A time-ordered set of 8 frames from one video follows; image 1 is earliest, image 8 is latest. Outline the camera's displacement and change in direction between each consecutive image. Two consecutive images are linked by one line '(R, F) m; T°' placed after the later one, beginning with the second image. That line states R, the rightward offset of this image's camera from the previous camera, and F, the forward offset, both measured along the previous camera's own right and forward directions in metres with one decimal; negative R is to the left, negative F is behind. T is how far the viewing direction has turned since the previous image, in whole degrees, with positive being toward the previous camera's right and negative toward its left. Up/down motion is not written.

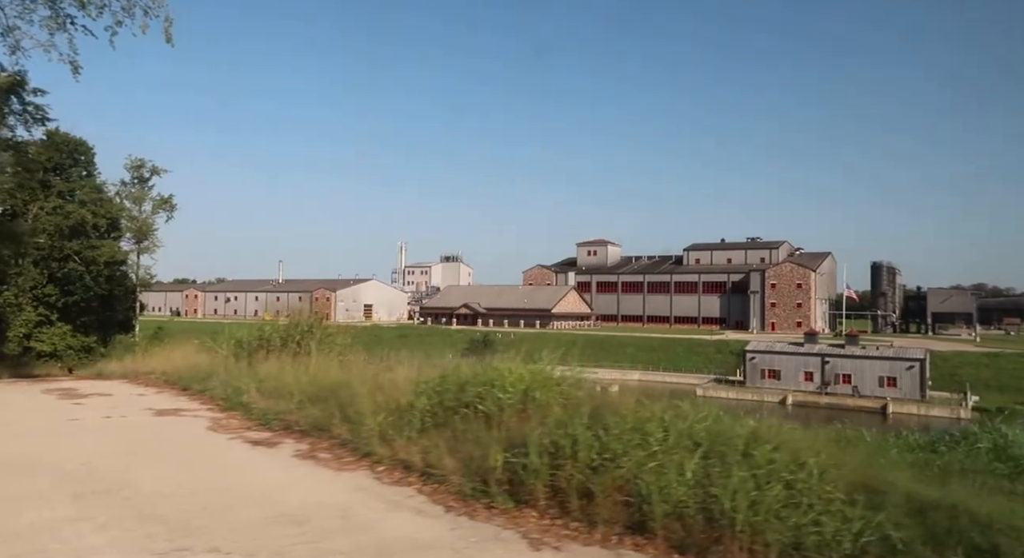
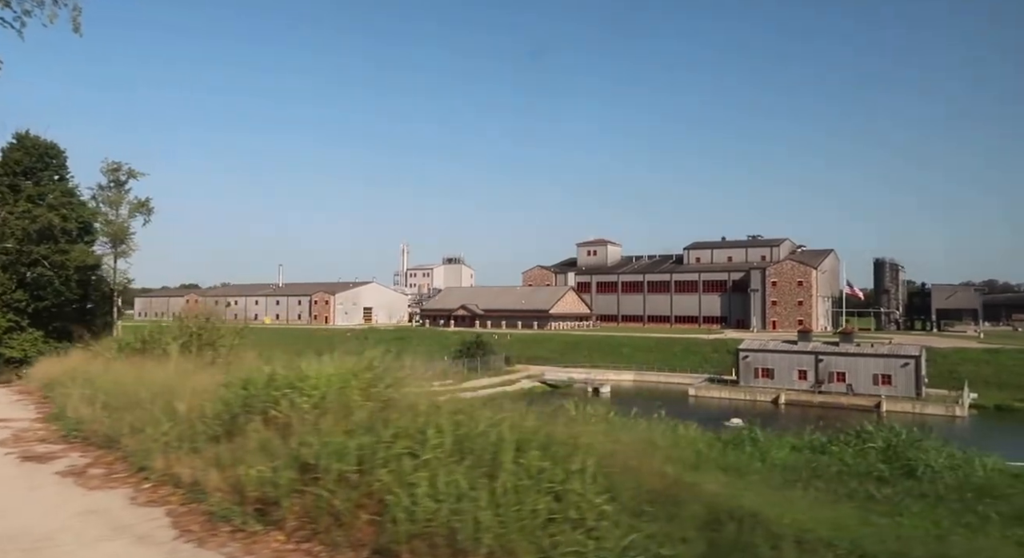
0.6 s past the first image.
(+0.7, +0.3) m; -1°
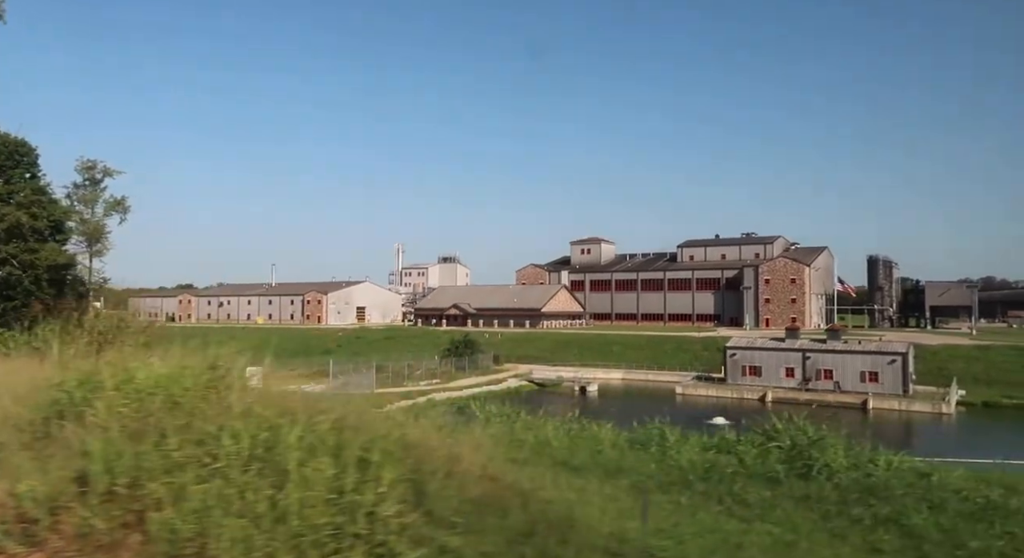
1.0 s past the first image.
(+0.5, +0.2) m; 0°
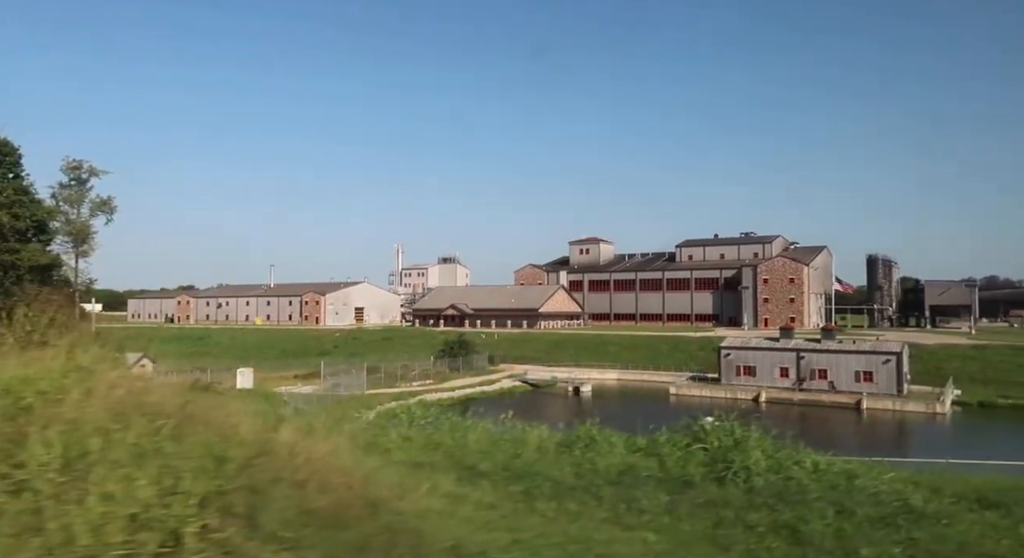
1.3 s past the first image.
(+0.4, +0.2) m; 0°
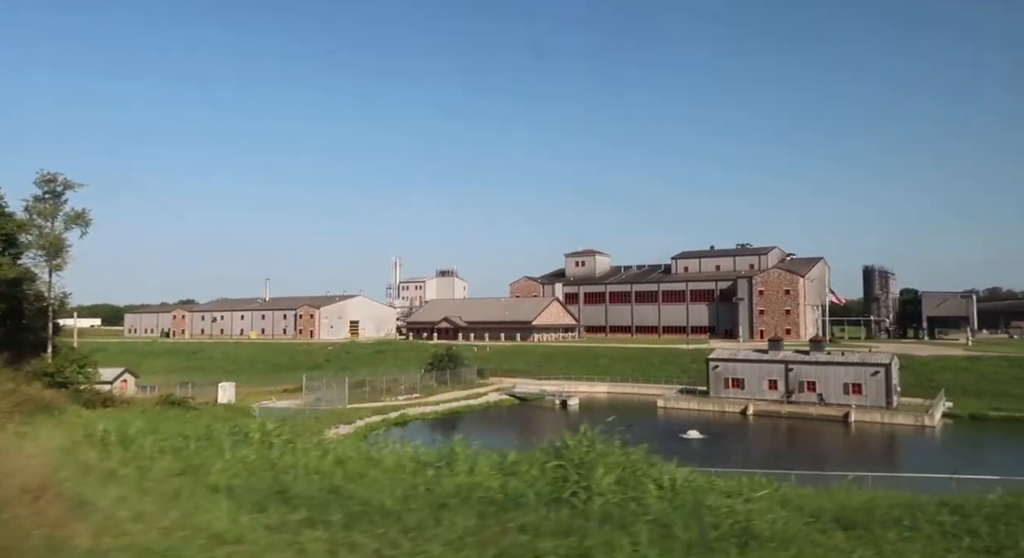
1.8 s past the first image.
(+0.6, +0.2) m; 0°
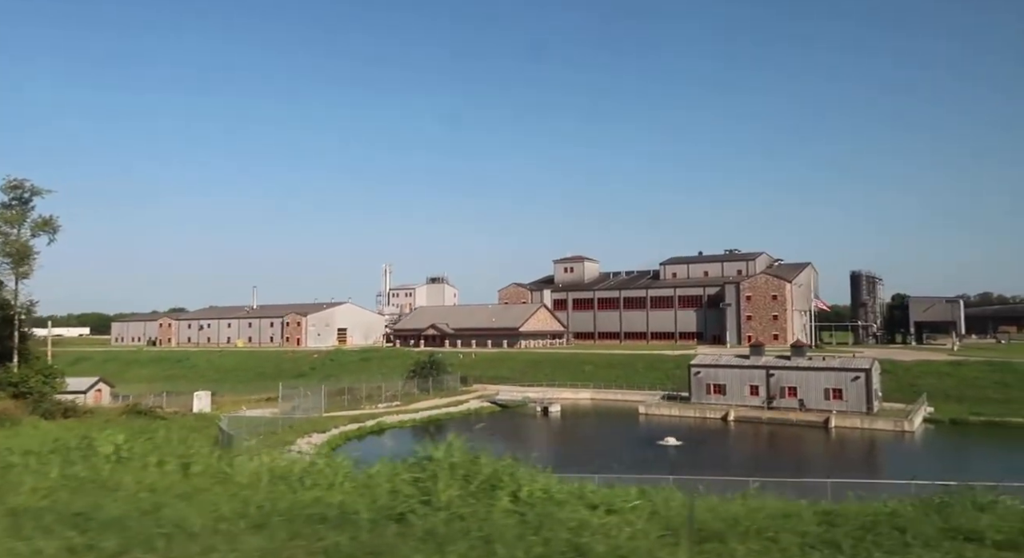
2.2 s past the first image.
(+0.5, +0.2) m; 0°
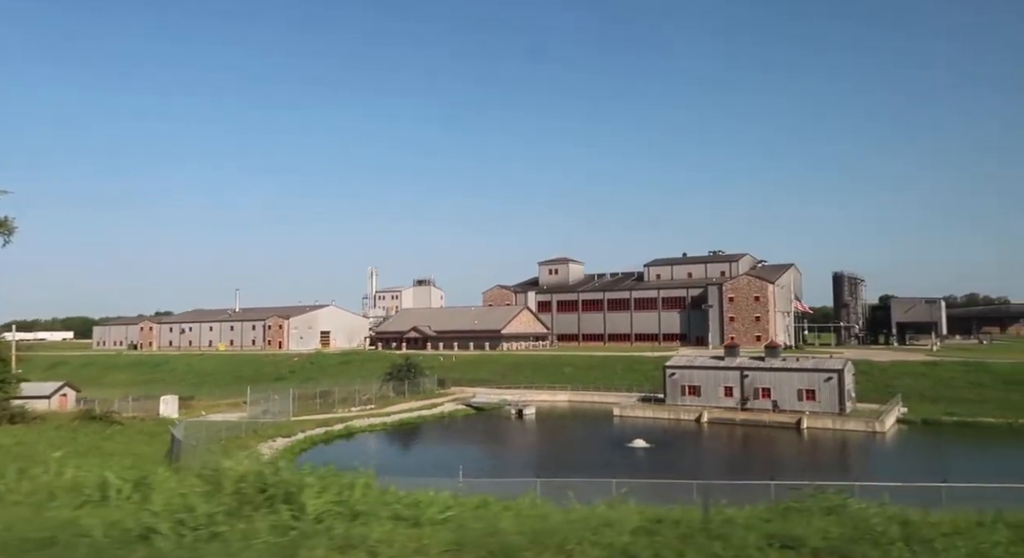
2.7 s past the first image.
(+0.6, +0.2) m; +1°
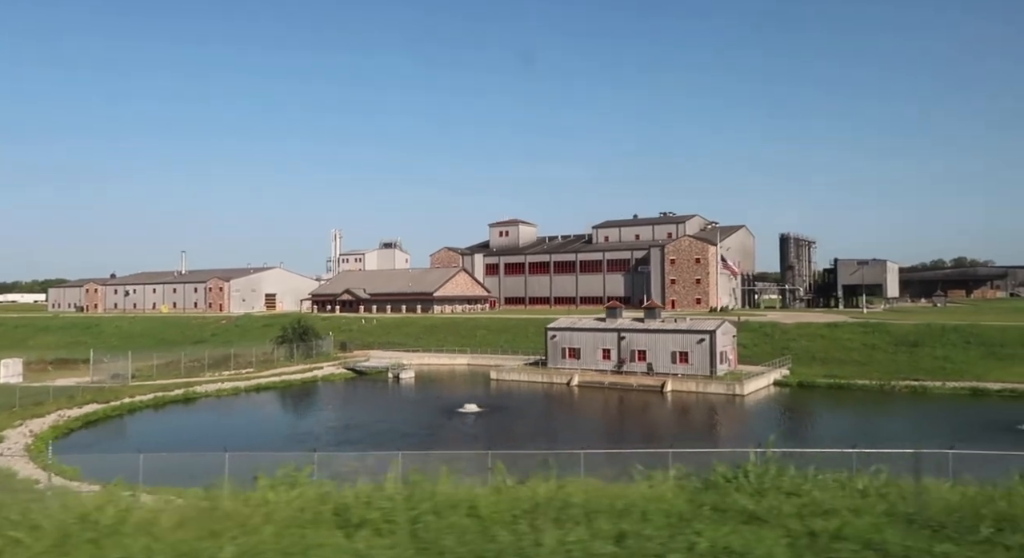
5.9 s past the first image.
(+4.3, +1.0) m; 0°
